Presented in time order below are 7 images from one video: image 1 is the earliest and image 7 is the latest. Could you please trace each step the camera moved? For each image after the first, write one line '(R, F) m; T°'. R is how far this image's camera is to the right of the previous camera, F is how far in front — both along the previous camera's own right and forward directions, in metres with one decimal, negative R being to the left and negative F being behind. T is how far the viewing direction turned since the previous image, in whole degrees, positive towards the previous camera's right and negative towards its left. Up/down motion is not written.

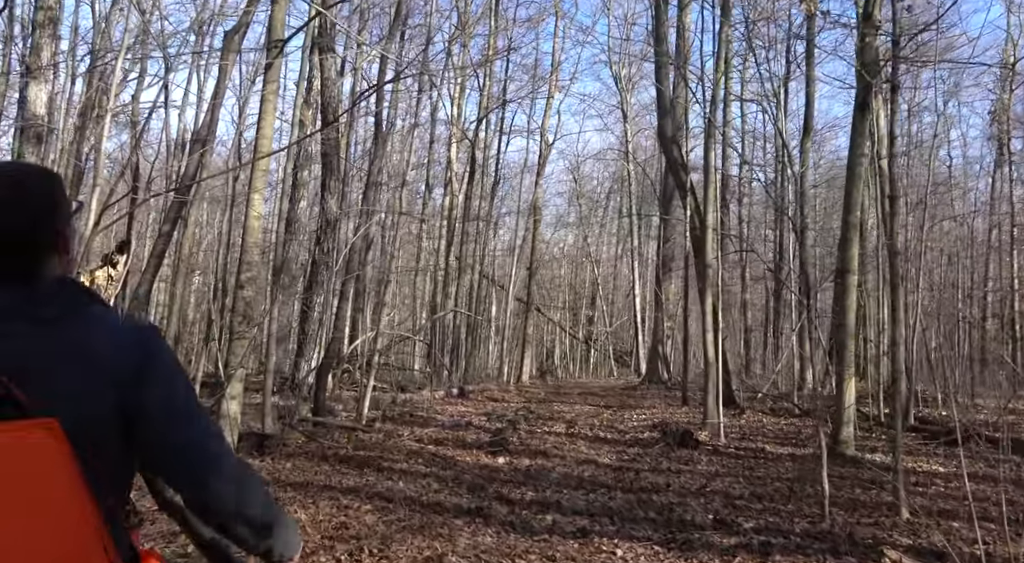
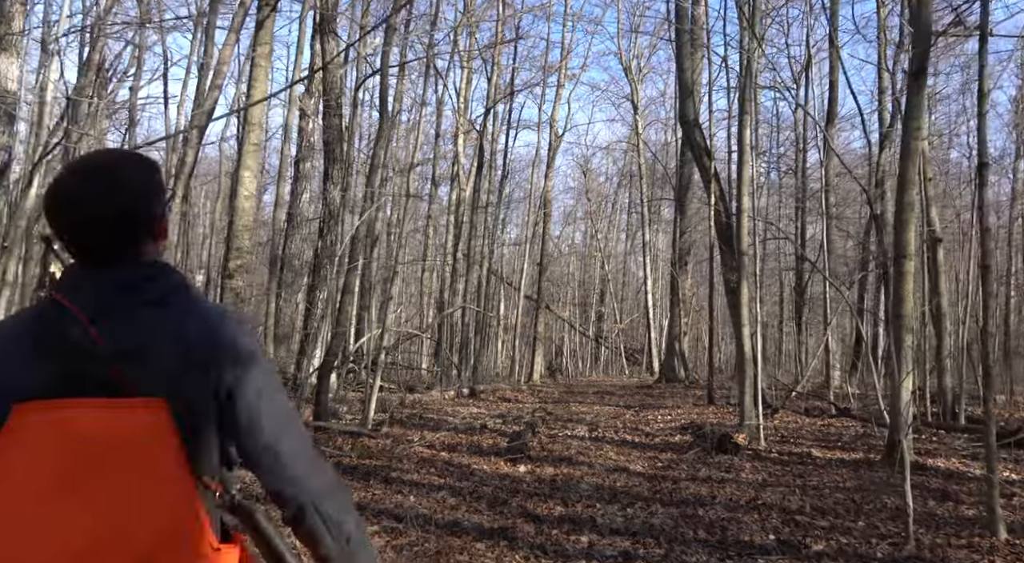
(-0.2, +0.9) m; 0°
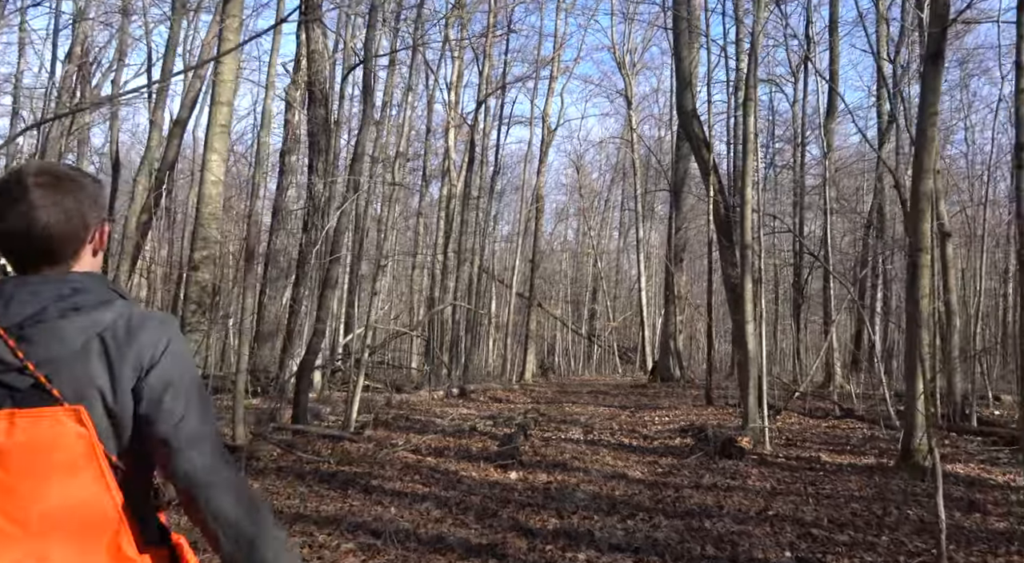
(0.0, +0.5) m; +1°
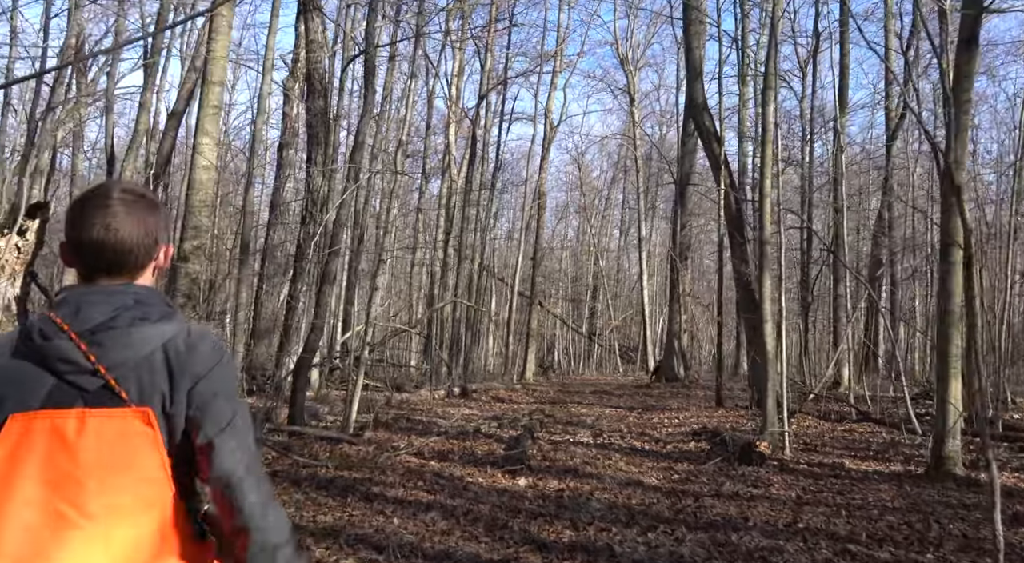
(-0.1, +0.4) m; 0°
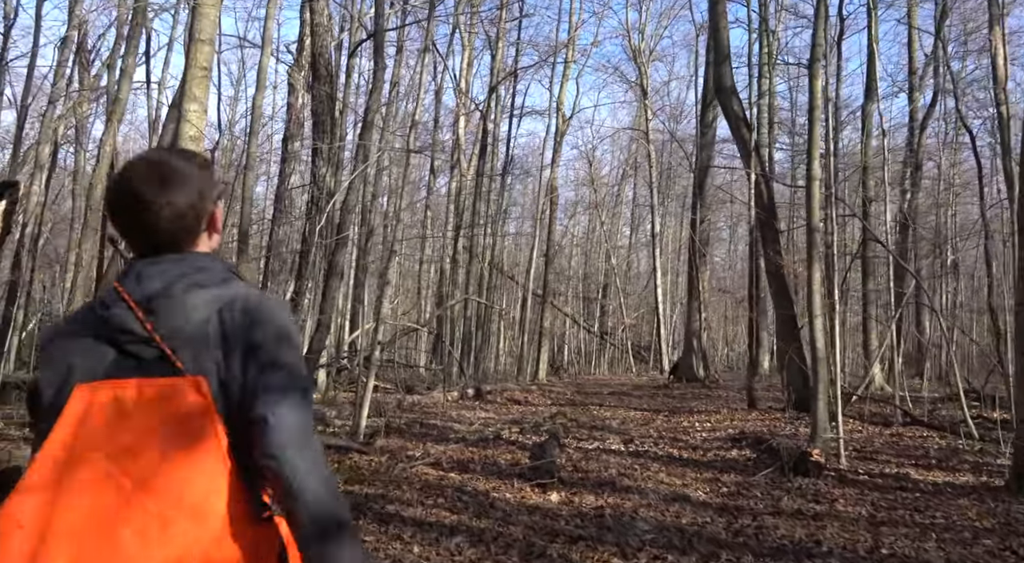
(-0.2, +0.8) m; 0°
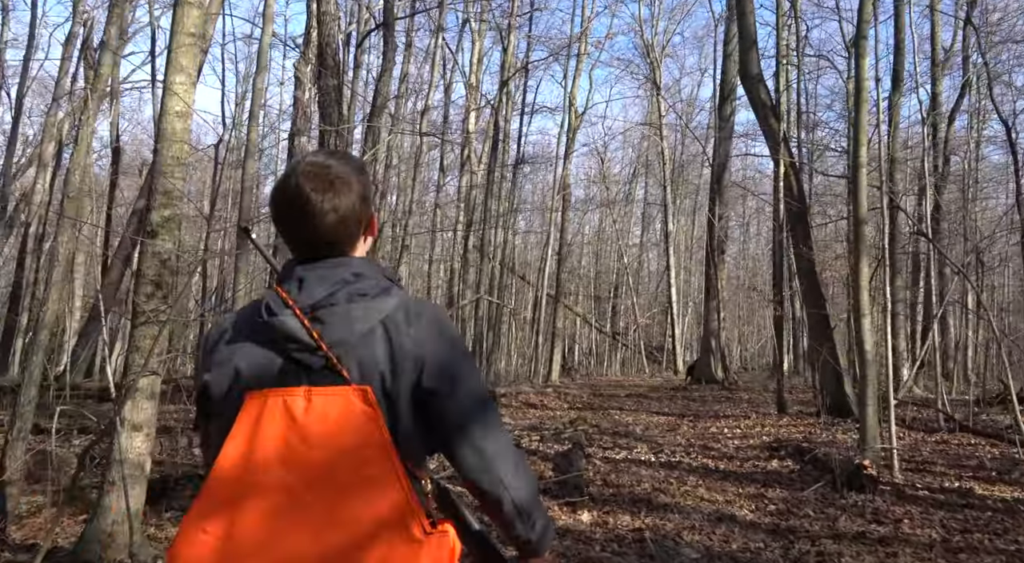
(-0.1, +0.6) m; -1°
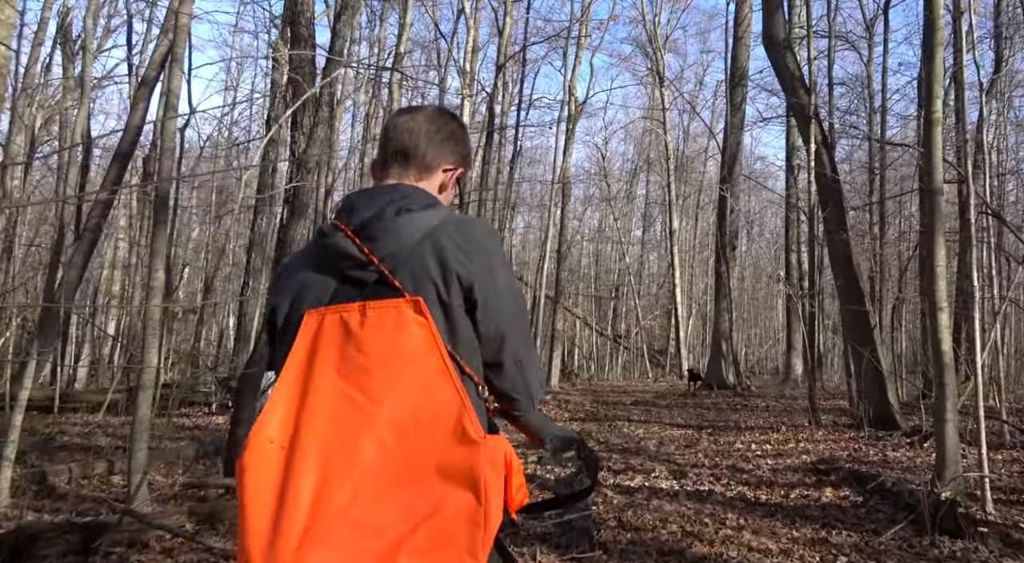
(+0.1, +1.5) m; 0°
